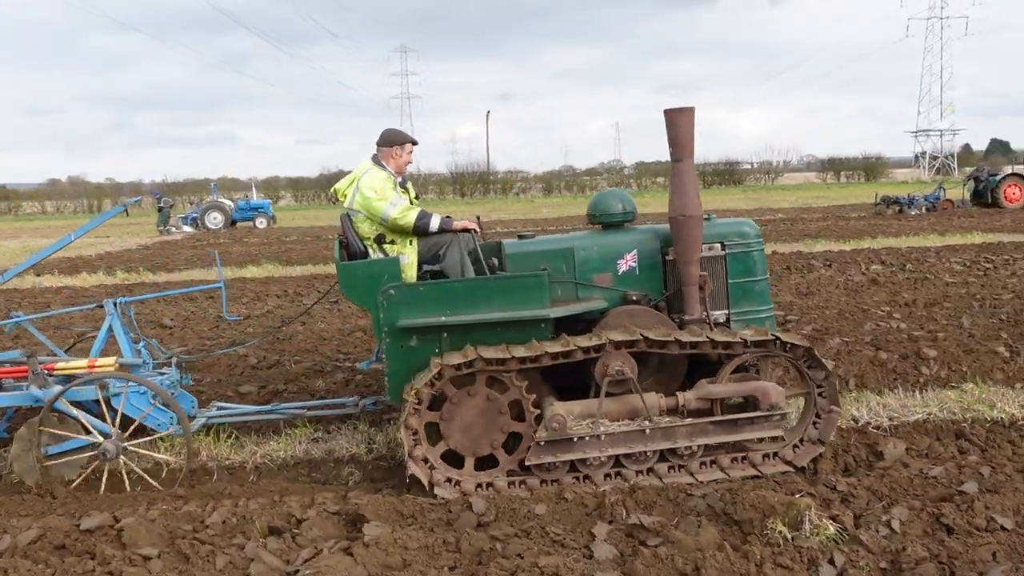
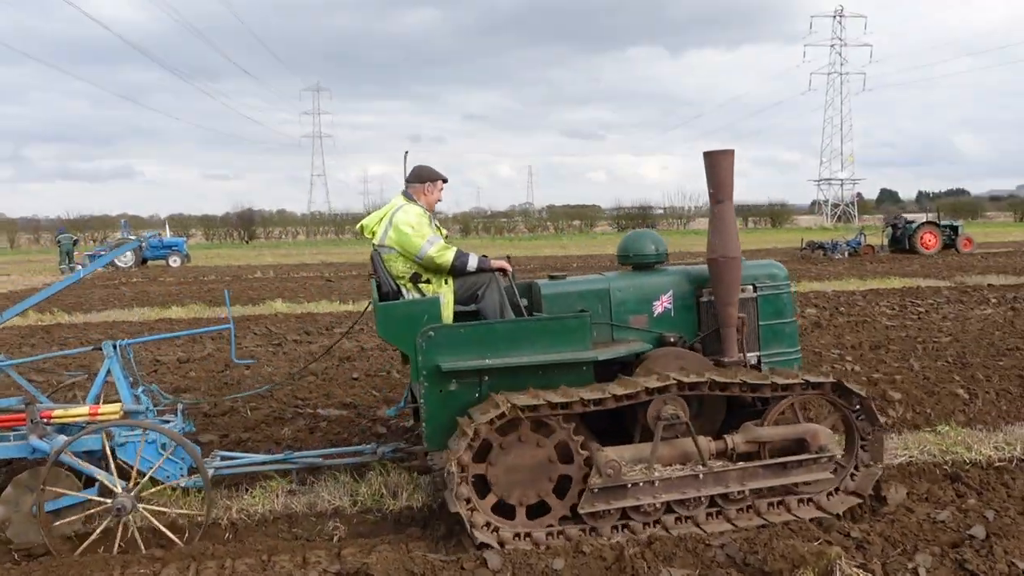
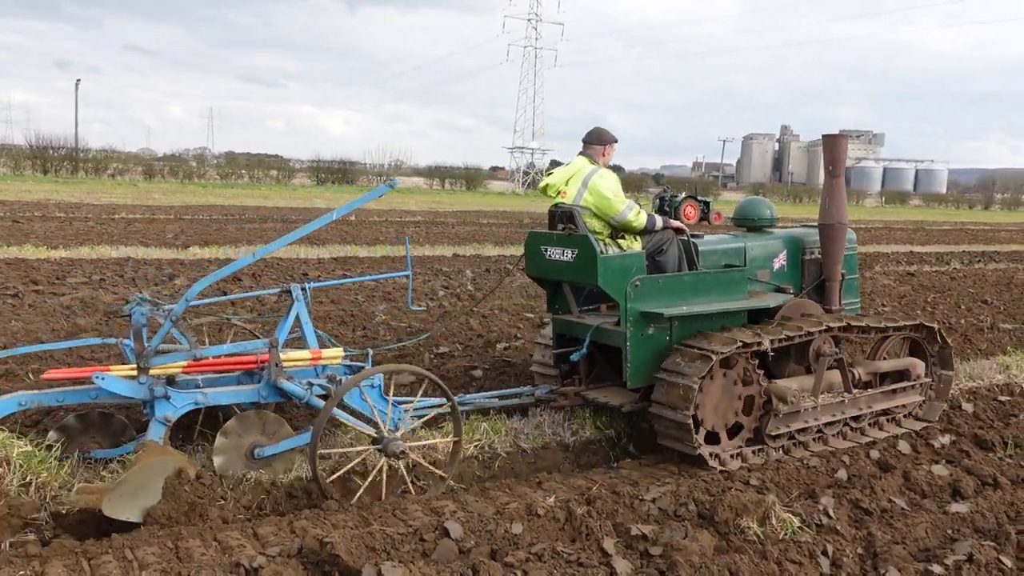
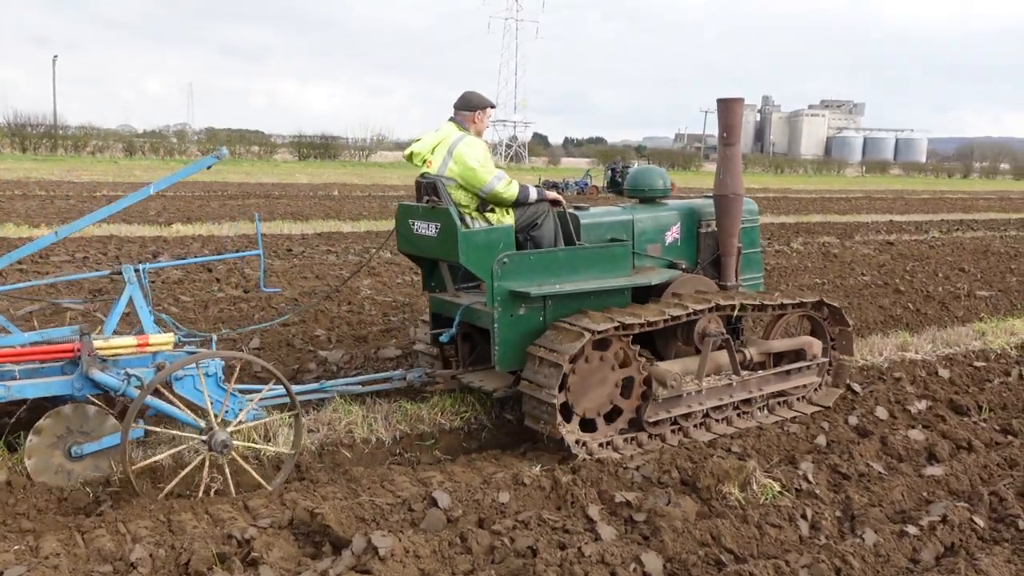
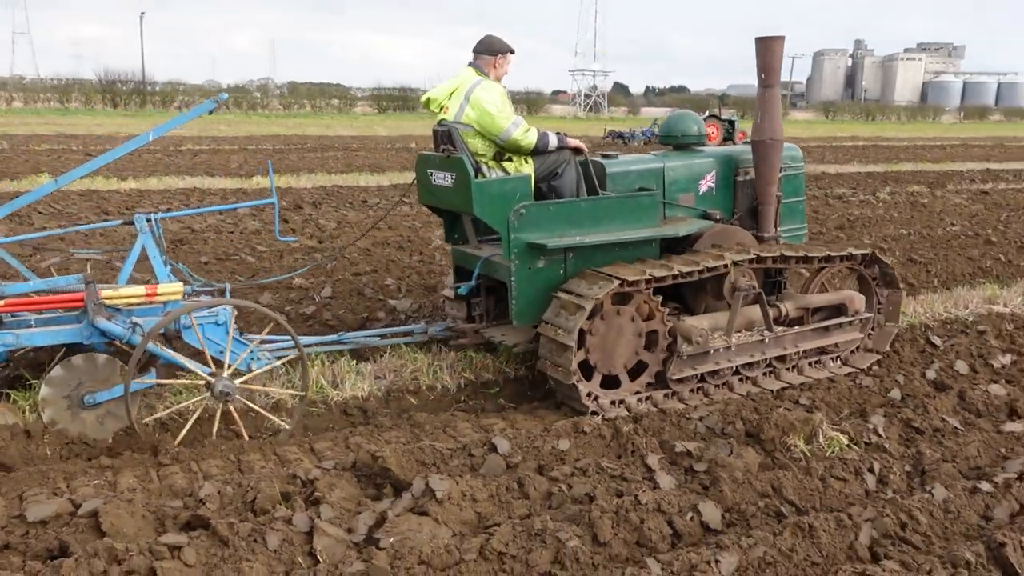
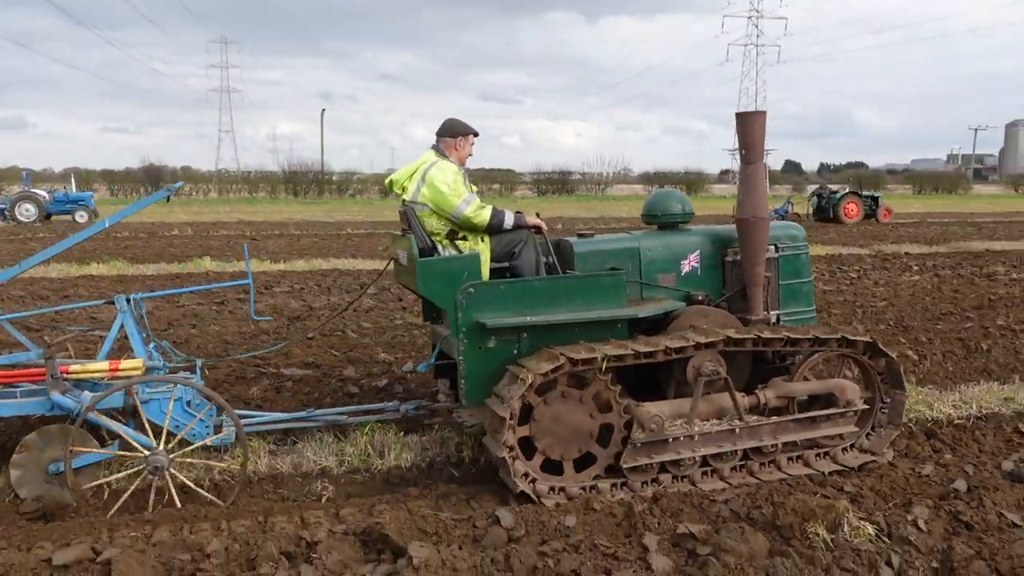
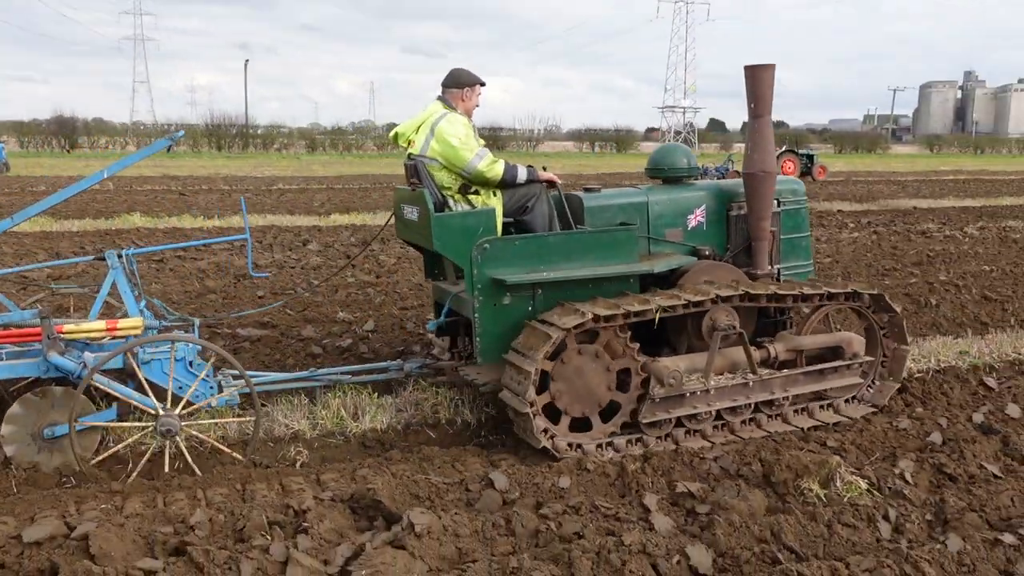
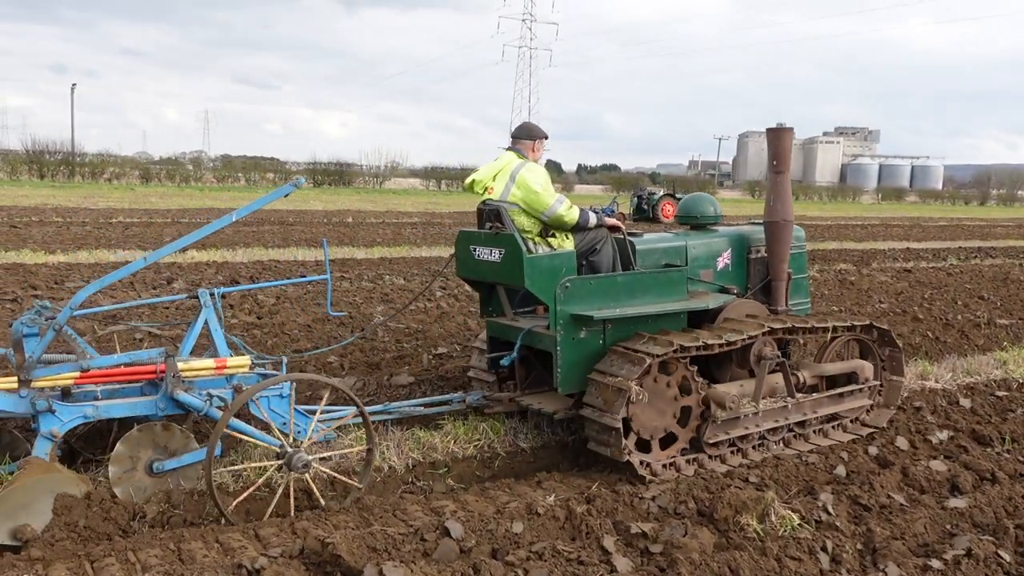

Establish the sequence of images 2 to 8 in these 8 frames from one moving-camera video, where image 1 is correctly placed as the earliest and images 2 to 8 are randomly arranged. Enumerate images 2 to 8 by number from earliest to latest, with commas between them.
2, 6, 7, 5, 4, 8, 3
